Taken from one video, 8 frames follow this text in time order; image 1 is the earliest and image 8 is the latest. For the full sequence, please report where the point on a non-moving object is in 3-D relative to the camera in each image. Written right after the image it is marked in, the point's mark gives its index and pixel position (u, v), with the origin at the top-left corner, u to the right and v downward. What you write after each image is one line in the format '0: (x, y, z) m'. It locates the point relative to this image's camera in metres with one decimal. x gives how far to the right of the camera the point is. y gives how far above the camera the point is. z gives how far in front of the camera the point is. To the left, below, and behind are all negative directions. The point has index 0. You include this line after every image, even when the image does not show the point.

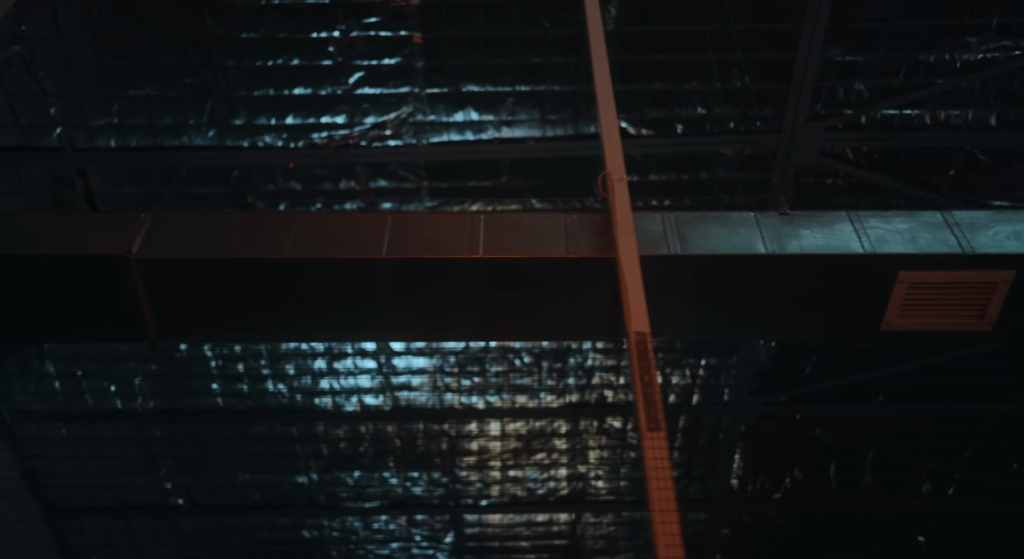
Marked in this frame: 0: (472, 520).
0: (-0.3, -2.6, +11.5) m
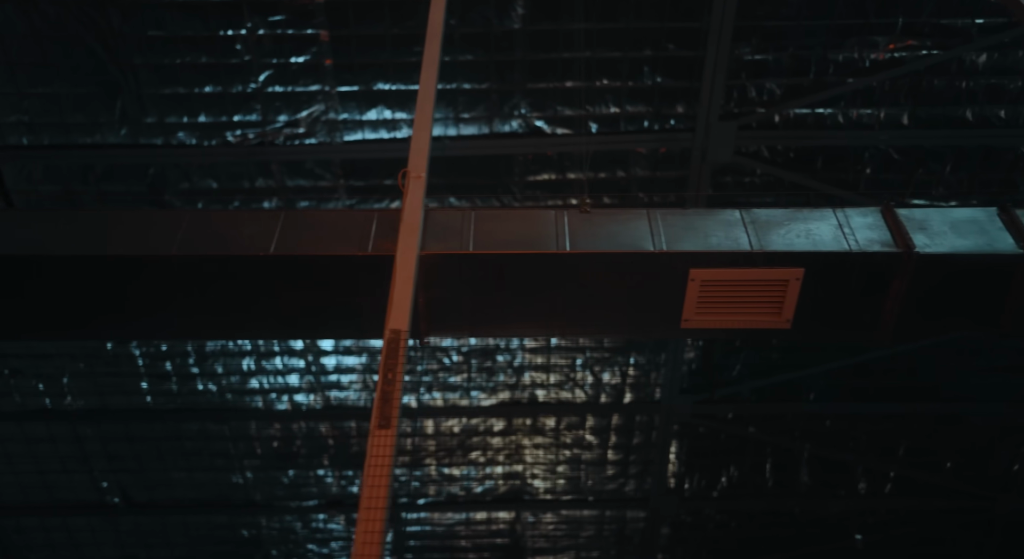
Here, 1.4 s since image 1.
0: (-1.0, -2.6, +11.5) m
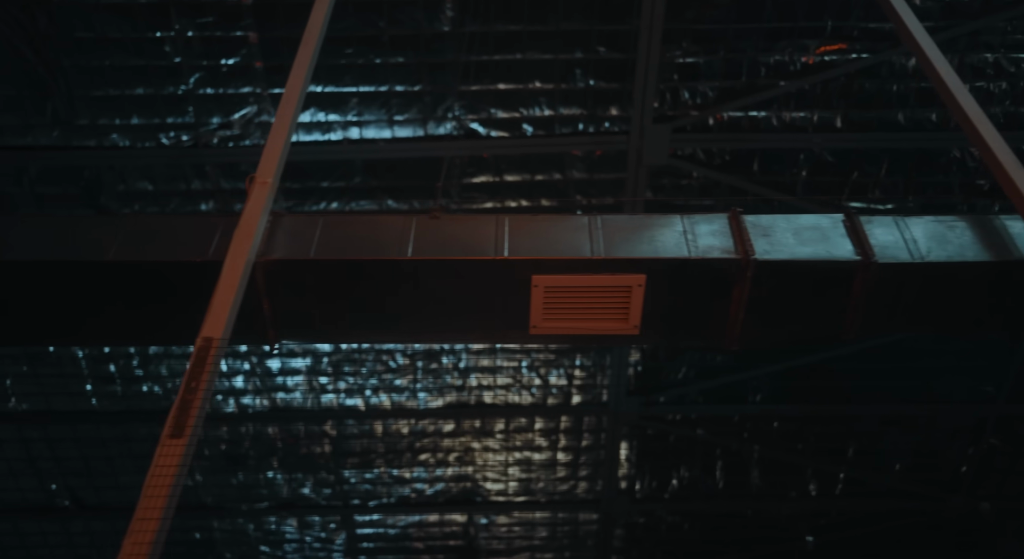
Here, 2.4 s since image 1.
0: (-1.6, -2.6, +11.5) m
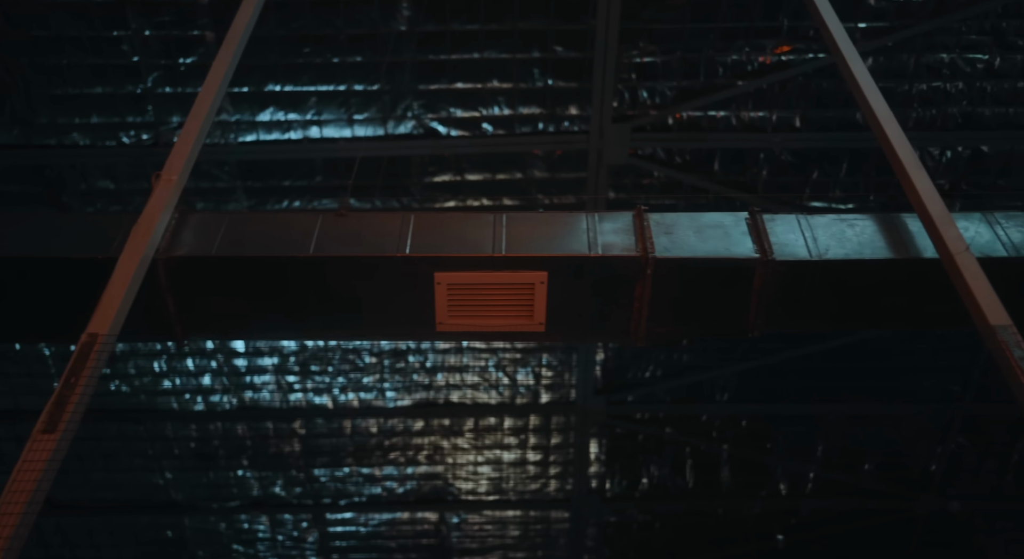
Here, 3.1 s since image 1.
0: (-1.9, -2.6, +11.5) m
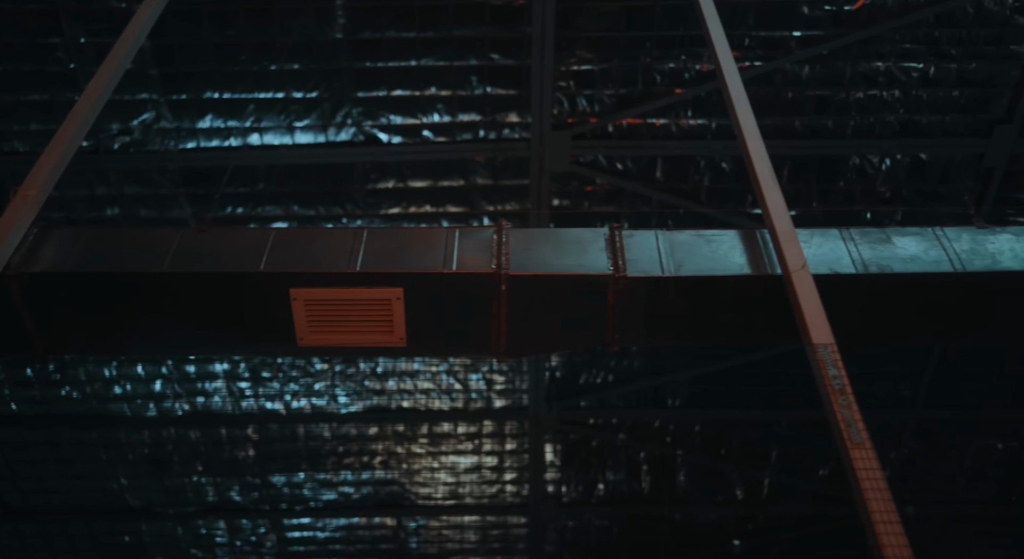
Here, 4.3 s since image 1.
0: (-2.4, -2.7, +11.5) m
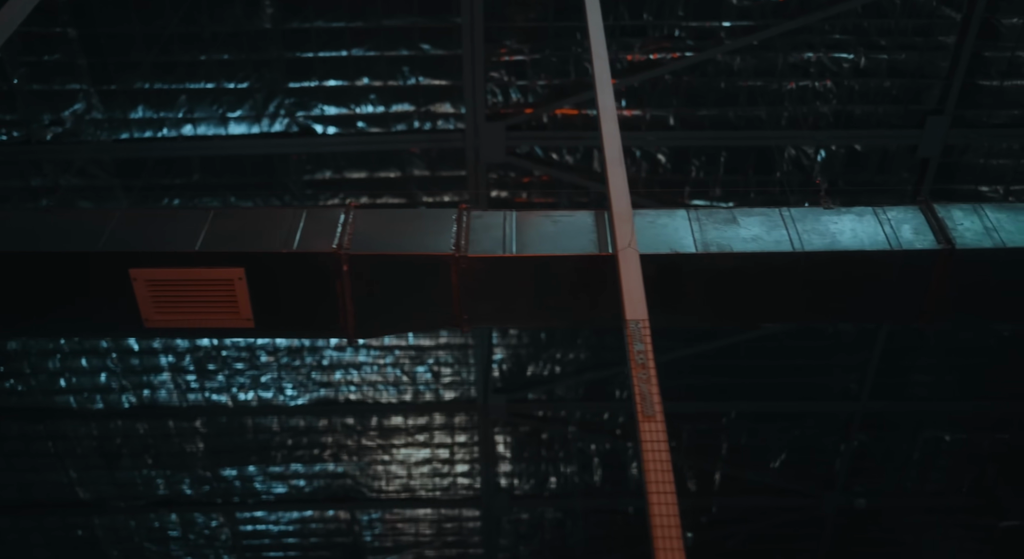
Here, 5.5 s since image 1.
0: (-3.0, -2.6, +11.5) m
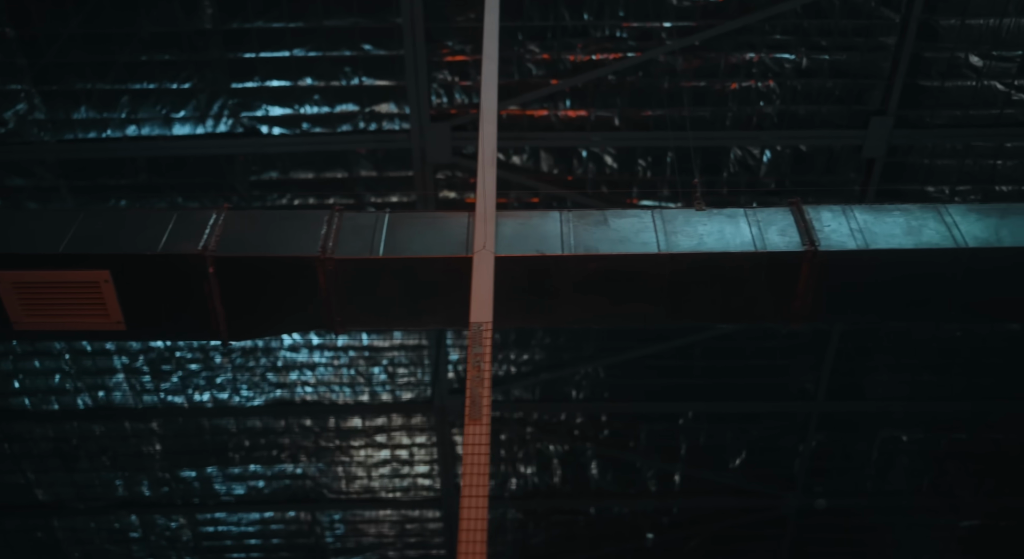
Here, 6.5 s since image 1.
0: (-3.4, -2.6, +11.4) m
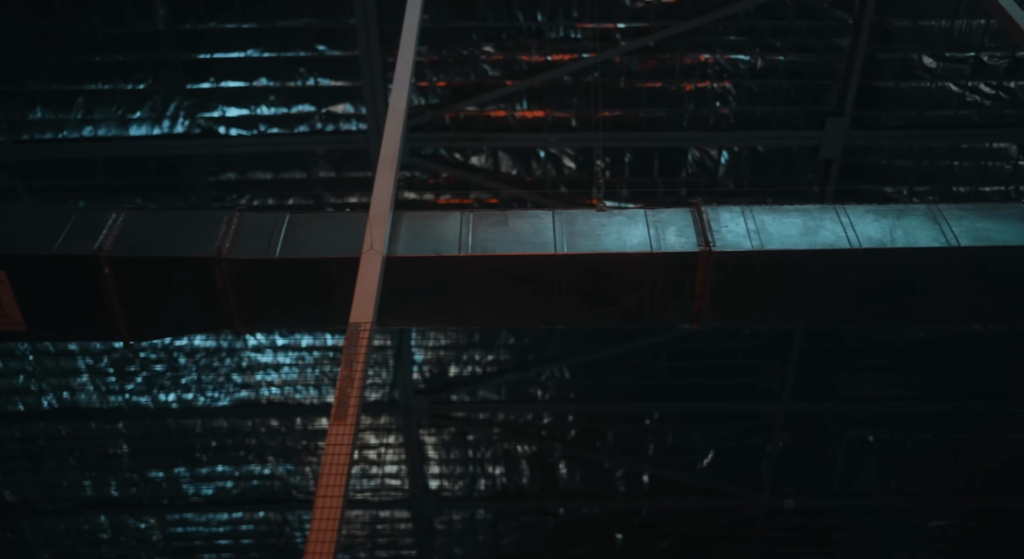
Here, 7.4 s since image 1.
0: (-3.8, -2.6, +11.4) m
